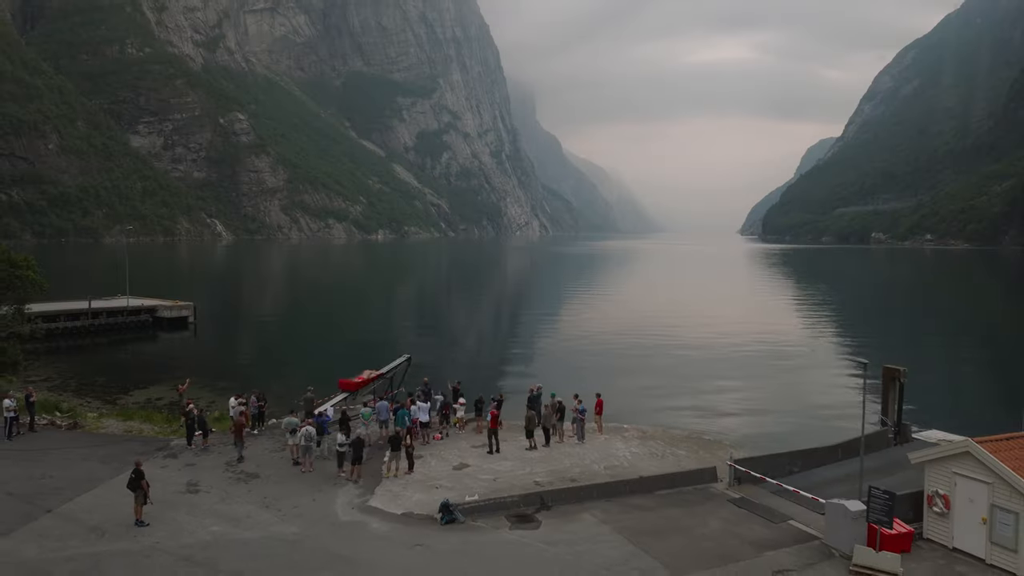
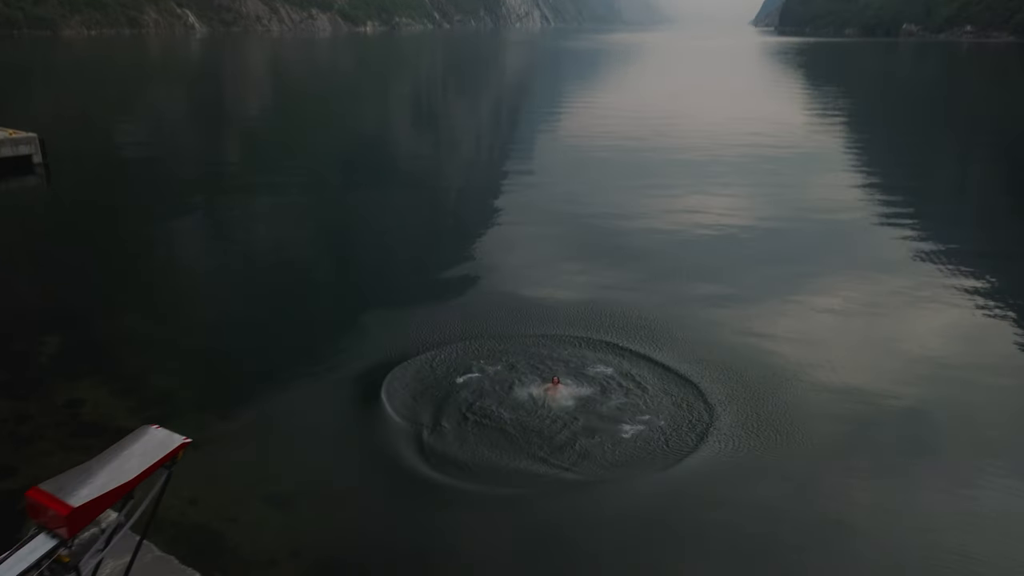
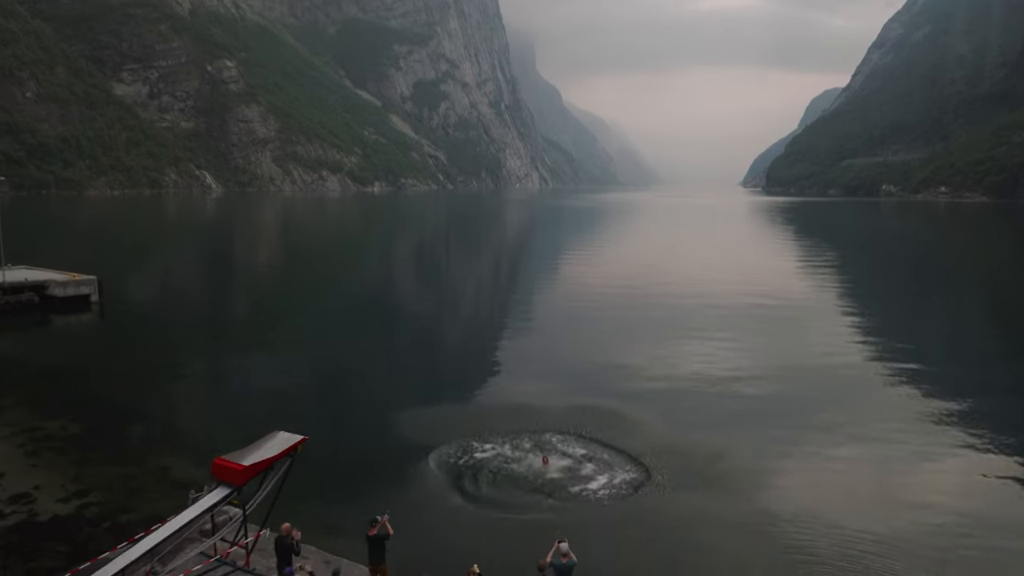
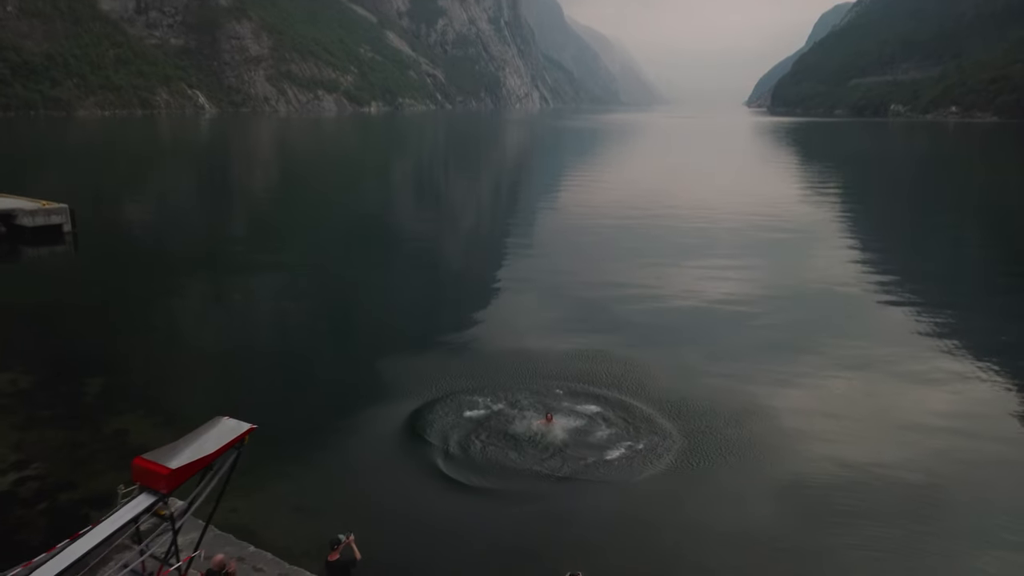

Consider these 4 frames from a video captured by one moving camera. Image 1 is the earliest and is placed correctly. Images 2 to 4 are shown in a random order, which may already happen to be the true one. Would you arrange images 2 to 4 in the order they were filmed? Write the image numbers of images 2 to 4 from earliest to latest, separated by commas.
3, 4, 2
